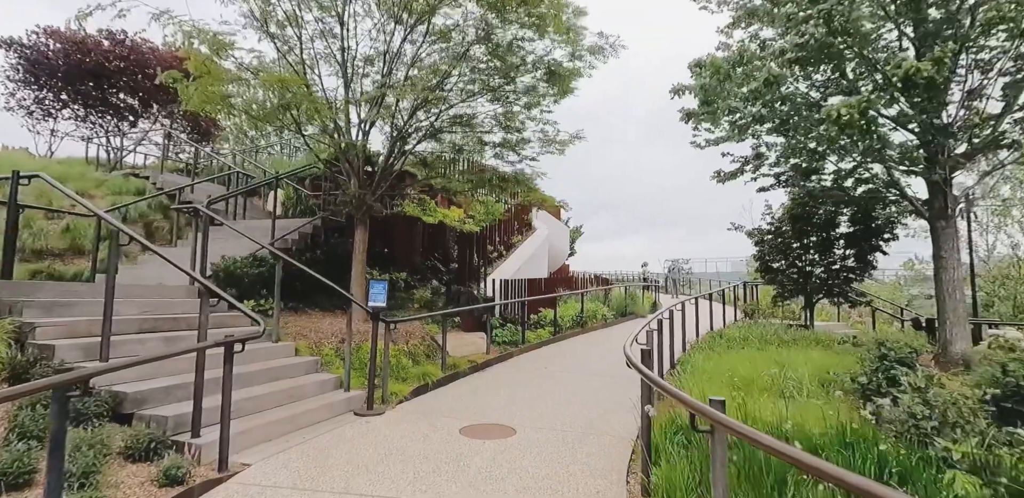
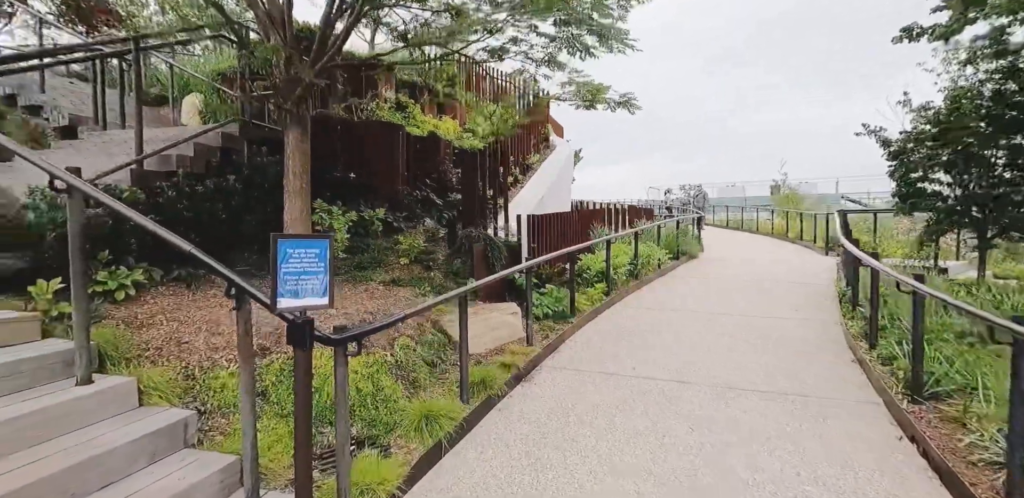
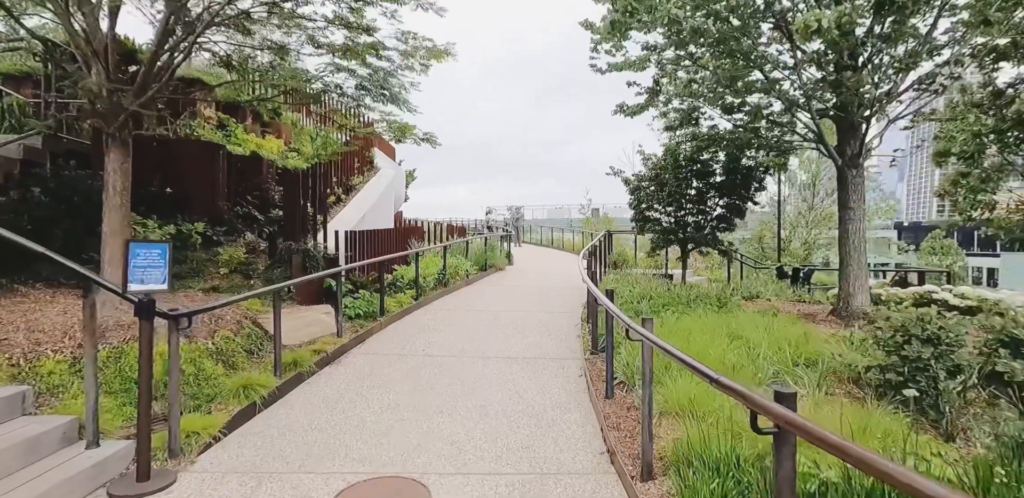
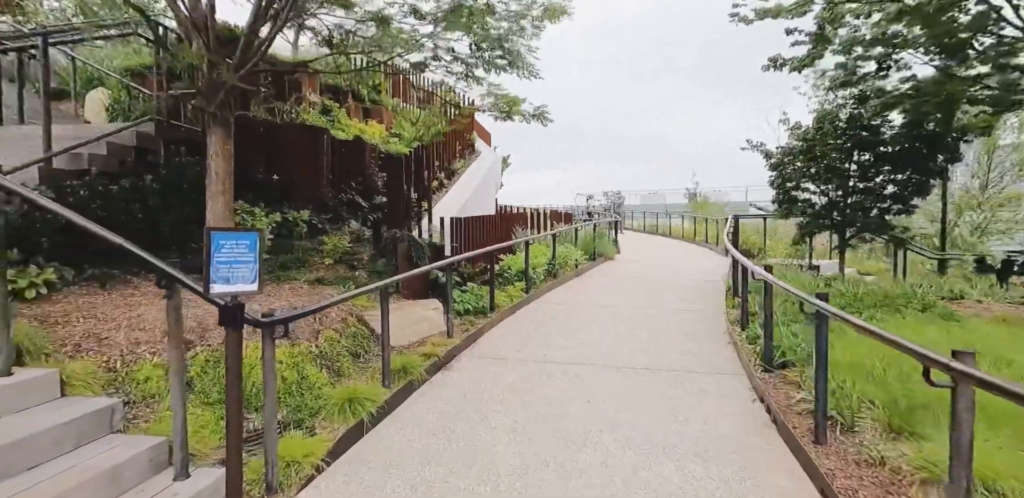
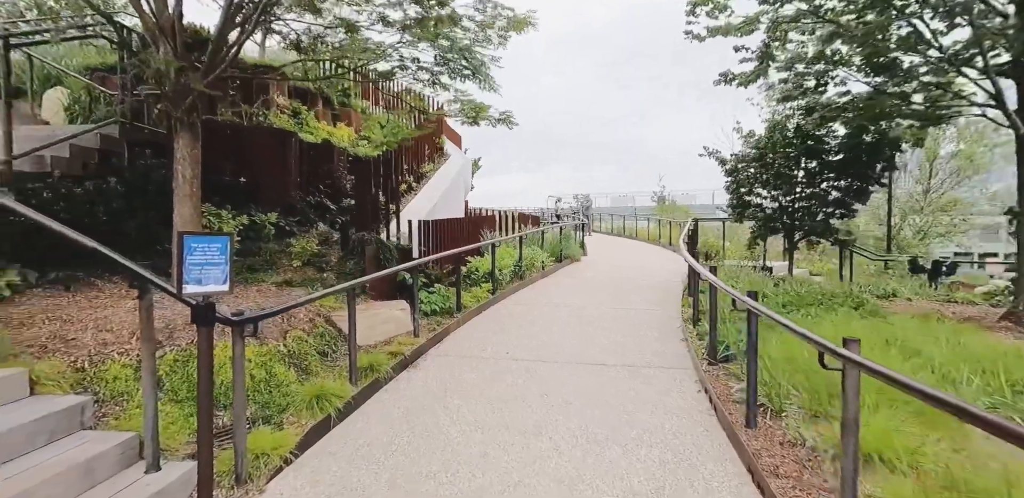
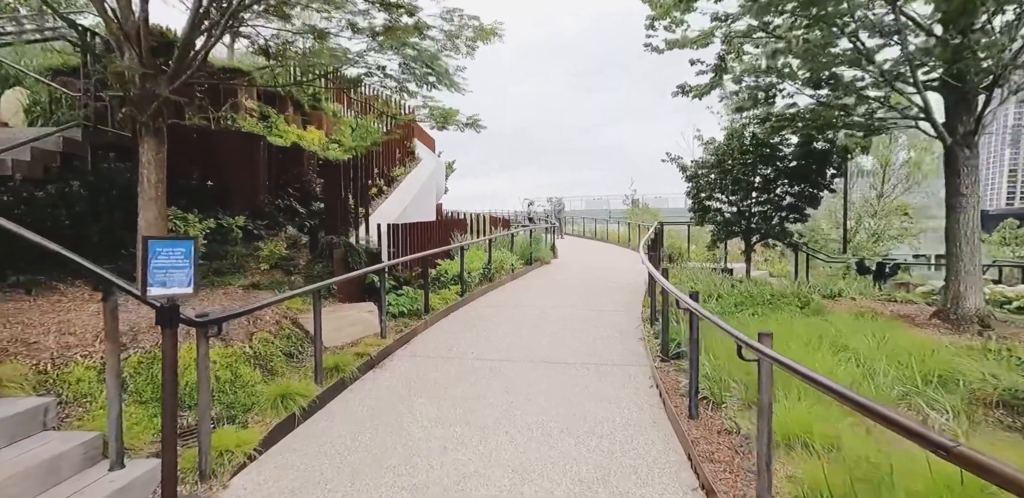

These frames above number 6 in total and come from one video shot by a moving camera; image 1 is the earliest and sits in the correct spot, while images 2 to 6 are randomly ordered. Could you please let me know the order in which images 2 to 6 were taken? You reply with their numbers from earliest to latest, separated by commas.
3, 6, 5, 4, 2
